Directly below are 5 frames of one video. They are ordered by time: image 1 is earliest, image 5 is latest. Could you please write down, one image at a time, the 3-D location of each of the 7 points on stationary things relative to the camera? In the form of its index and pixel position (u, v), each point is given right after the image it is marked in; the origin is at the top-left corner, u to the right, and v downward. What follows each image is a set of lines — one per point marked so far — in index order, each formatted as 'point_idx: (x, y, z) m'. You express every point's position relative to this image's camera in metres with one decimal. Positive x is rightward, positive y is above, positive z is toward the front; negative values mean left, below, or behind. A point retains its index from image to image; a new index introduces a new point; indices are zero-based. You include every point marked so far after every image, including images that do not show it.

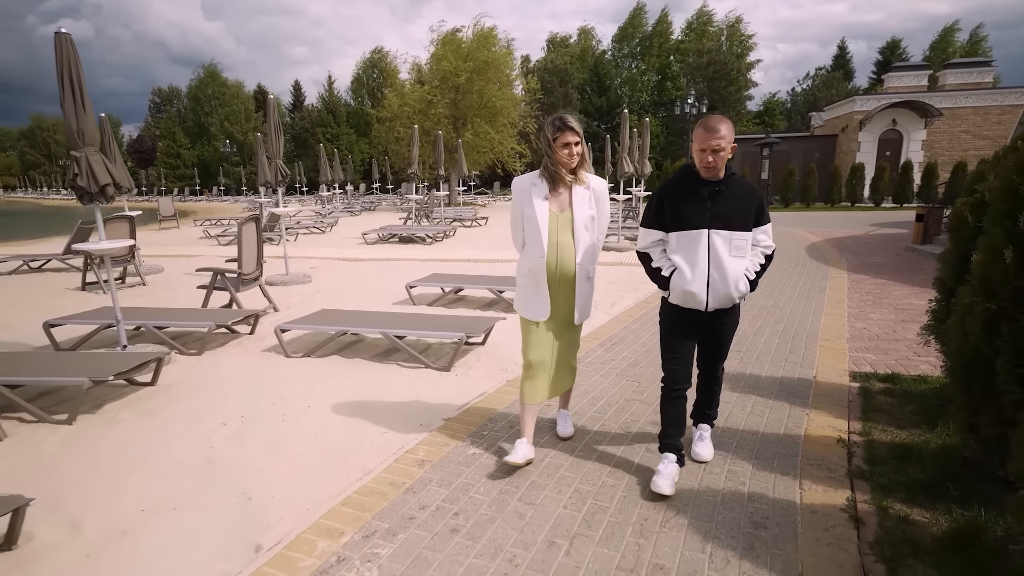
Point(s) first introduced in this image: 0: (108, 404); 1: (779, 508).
0: (-3.0, -0.9, +4.2) m
1: (+1.2, -1.0, +2.6) m
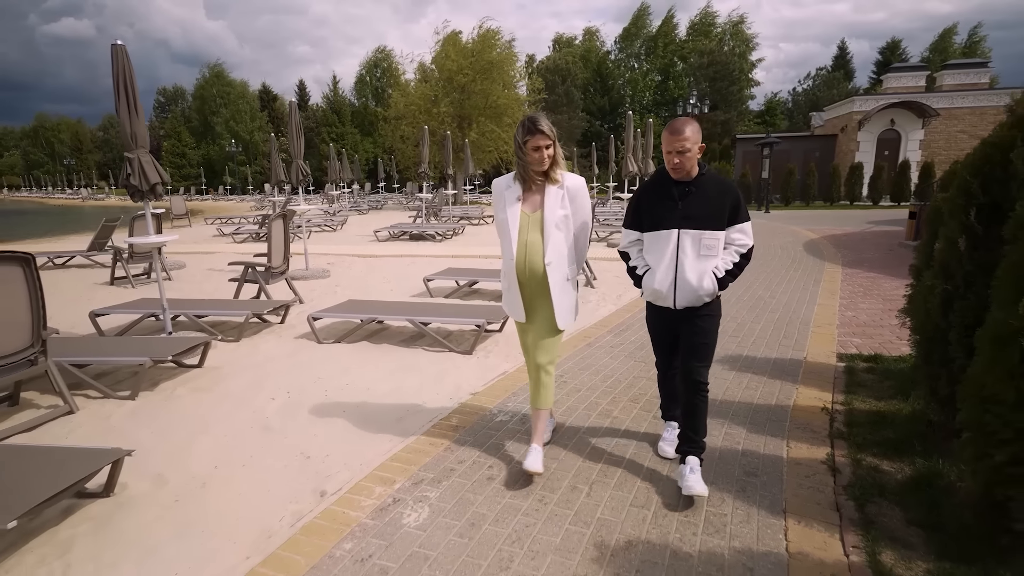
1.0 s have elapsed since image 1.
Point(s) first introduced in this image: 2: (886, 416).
0: (-2.8, -0.8, +4.6) m
1: (+1.4, -0.9, +3.1) m
2: (+2.3, -0.8, +3.5) m
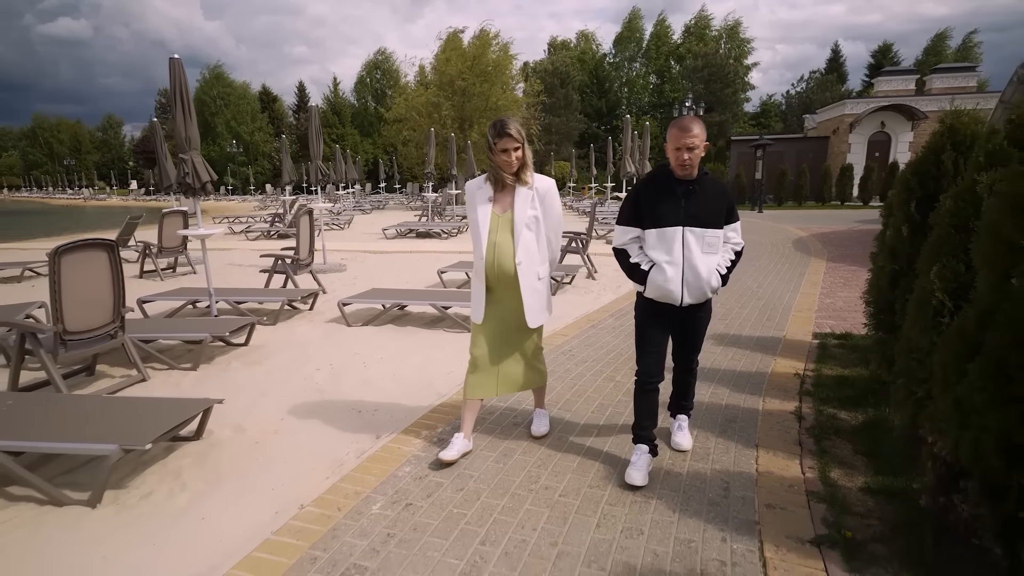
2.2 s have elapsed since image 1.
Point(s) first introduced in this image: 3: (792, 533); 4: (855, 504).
0: (-2.7, -0.6, +5.2) m
1: (+1.5, -0.8, +3.7) m
2: (+2.4, -0.7, +4.1) m
3: (+1.2, -1.0, +2.4) m
4: (+1.6, -1.0, +2.6) m
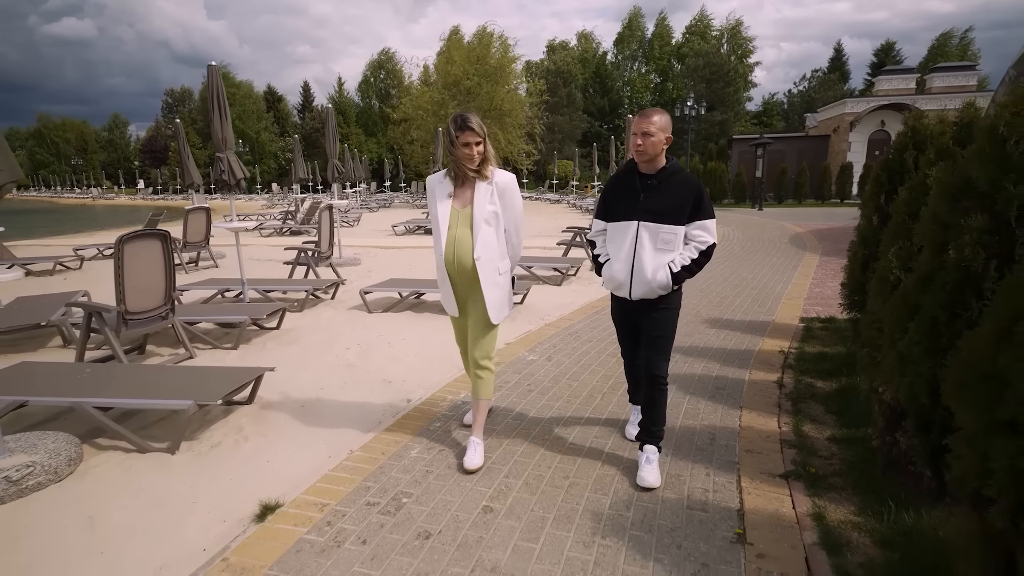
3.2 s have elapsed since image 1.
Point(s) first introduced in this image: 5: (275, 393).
0: (-2.6, -0.5, +5.7) m
1: (+1.6, -0.7, +4.1) m
2: (+2.5, -0.5, +4.6) m
3: (+1.3, -0.9, +2.9) m
4: (+1.7, -0.9, +3.1) m
5: (-1.8, -0.8, +4.3) m
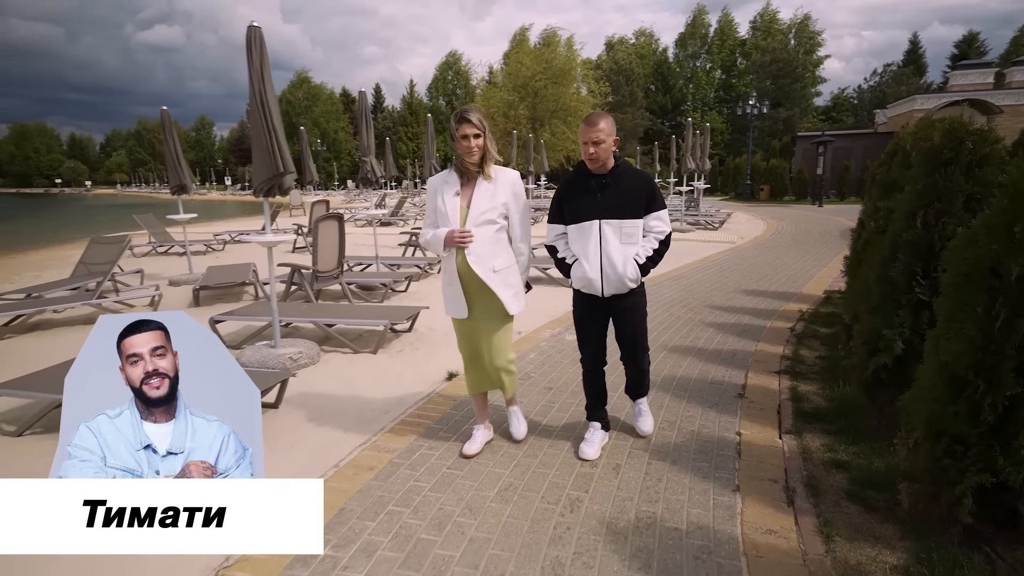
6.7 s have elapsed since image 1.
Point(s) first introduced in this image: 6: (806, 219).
0: (-1.6, -0.1, +7.6) m
1: (+2.4, -0.4, +5.6) m
2: (+3.3, -0.3, +5.9) m
3: (+2.0, -0.6, +4.4) m
4: (+2.4, -0.6, +4.6) m
5: (-1.0, -0.4, +6.1) m
6: (+9.0, +2.1, +17.5) m
